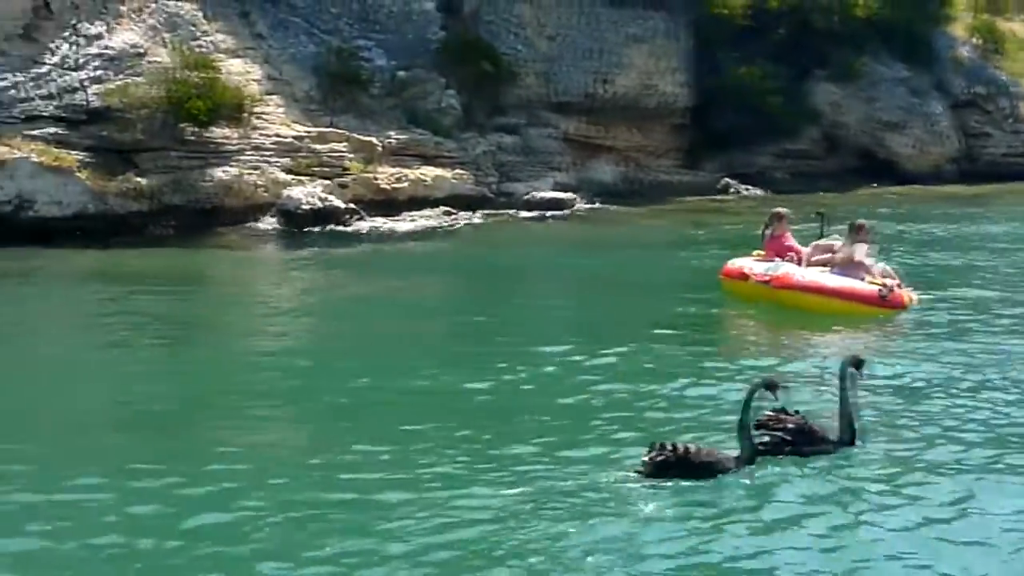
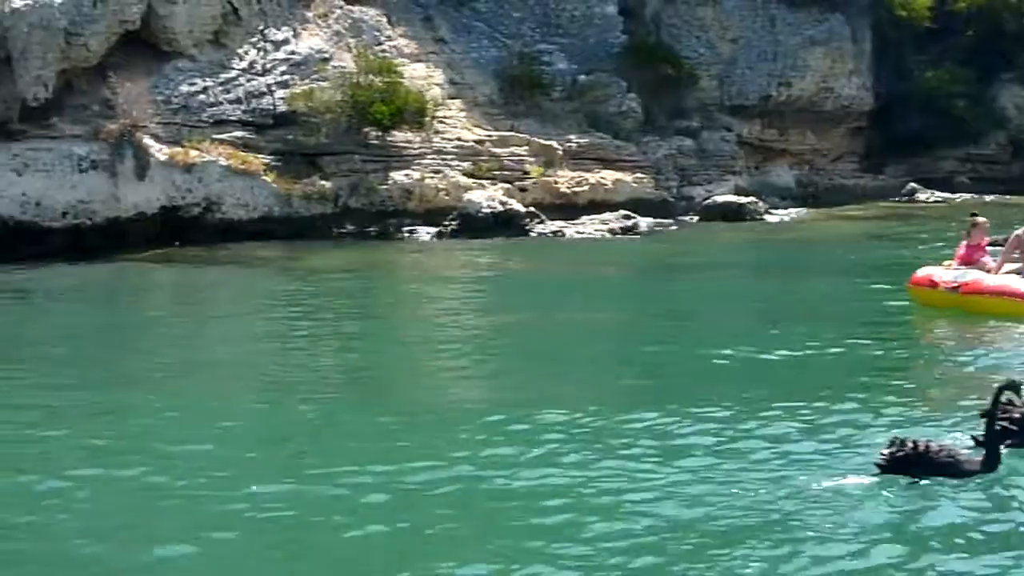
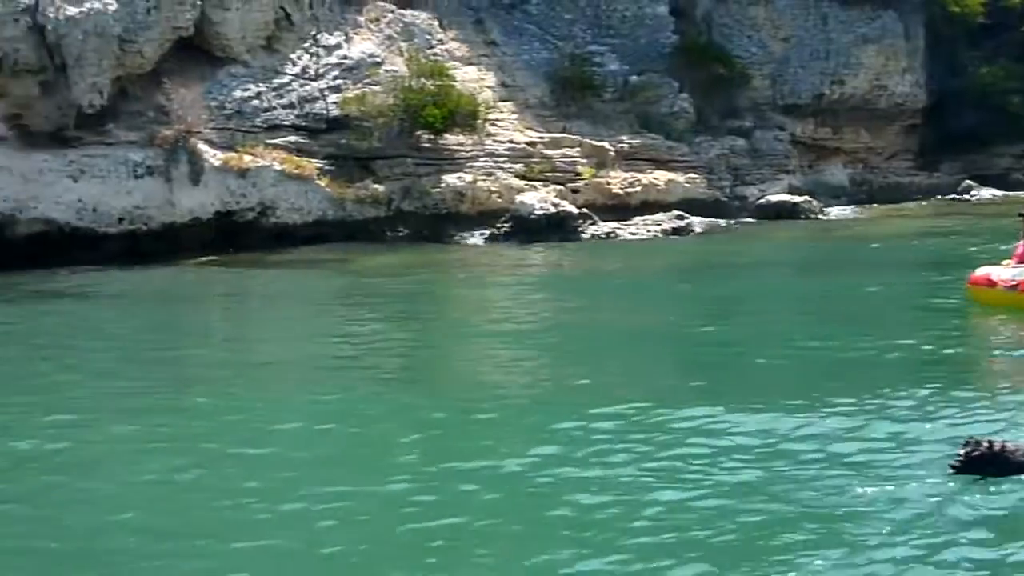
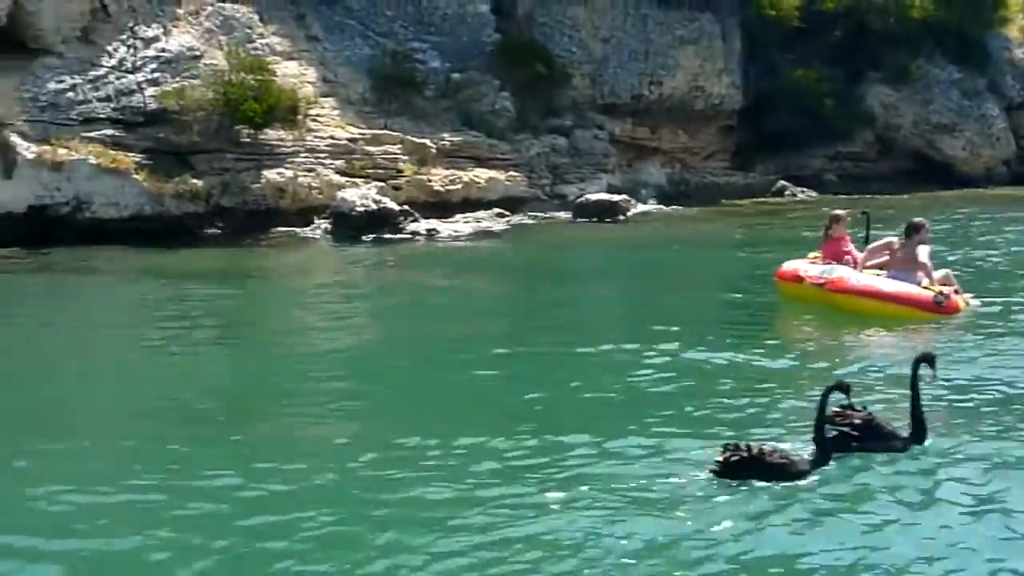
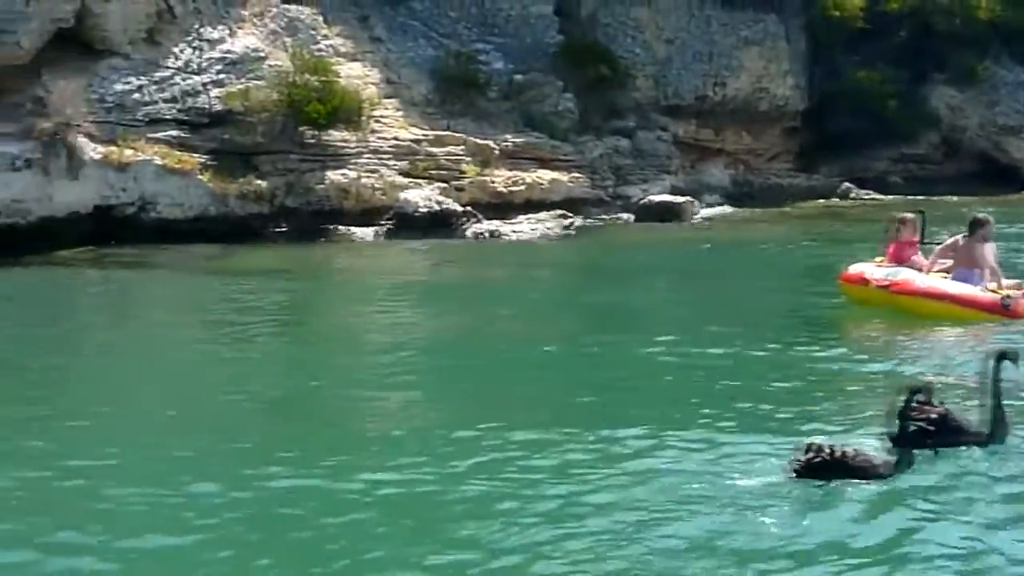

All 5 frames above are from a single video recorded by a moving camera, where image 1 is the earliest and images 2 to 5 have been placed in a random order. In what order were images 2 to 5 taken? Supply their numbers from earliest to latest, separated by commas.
4, 5, 2, 3
